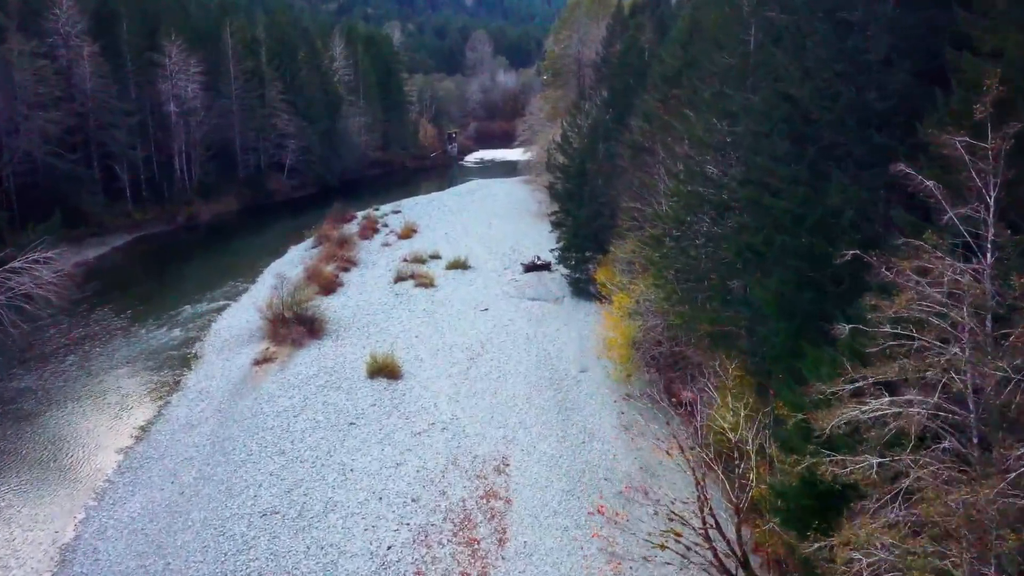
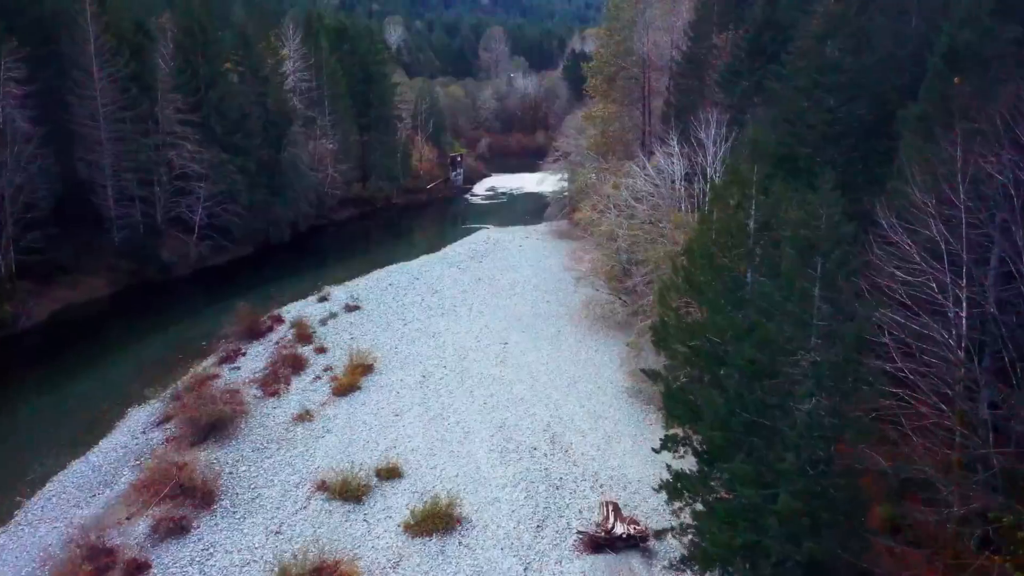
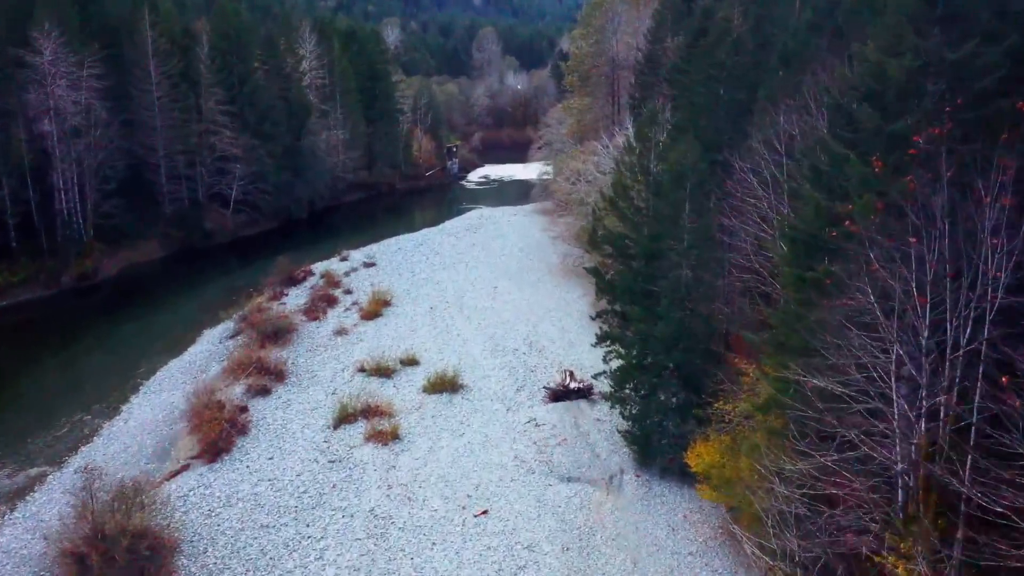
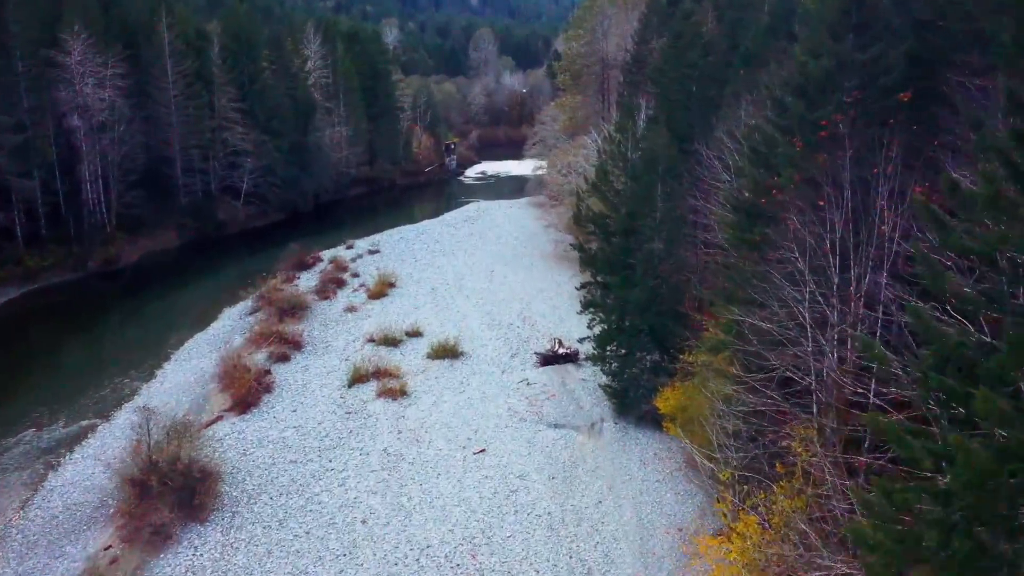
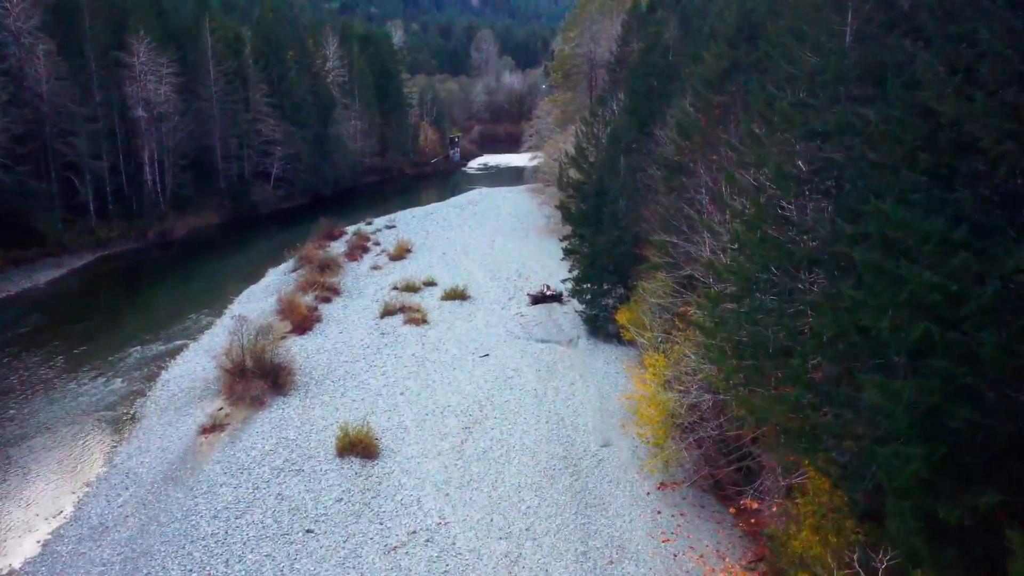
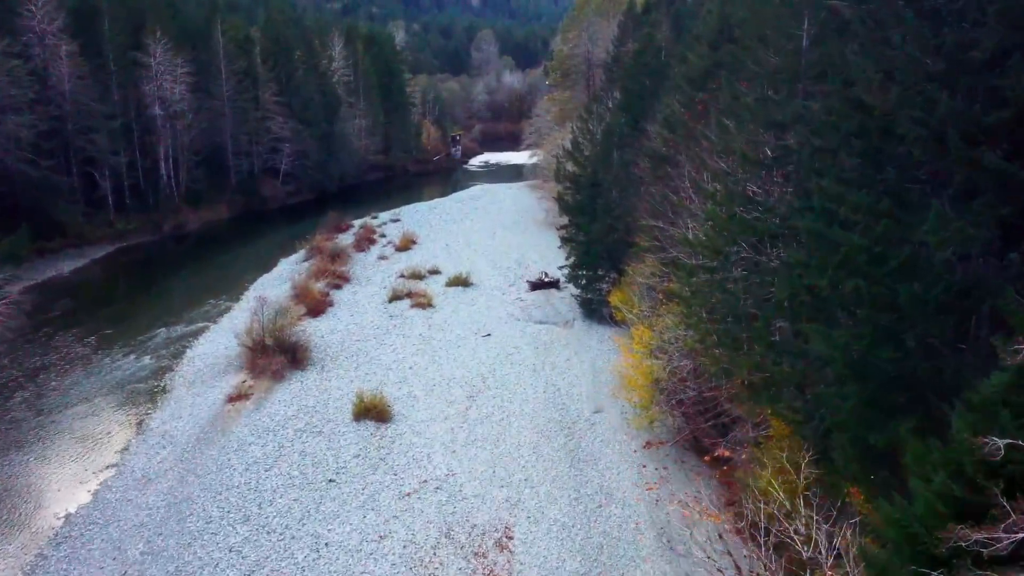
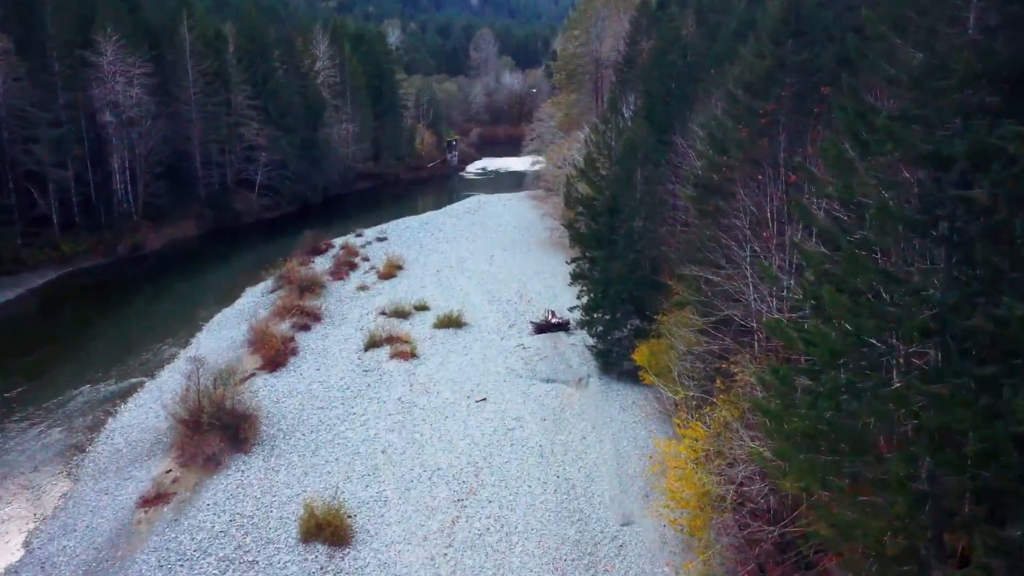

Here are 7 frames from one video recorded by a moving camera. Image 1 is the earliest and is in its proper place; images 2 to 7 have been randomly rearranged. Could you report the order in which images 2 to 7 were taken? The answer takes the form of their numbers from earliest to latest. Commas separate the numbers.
6, 5, 7, 4, 3, 2
